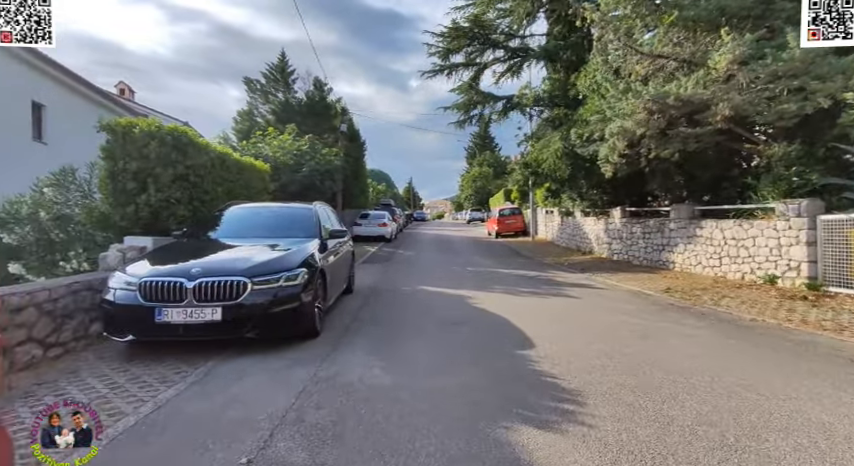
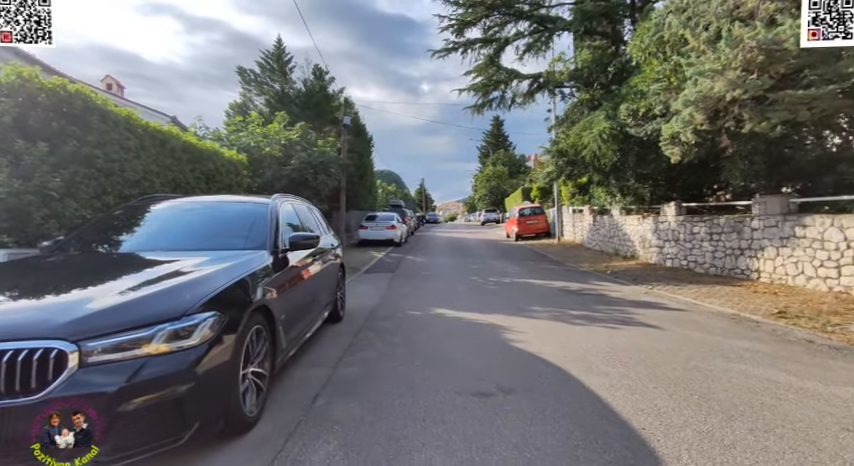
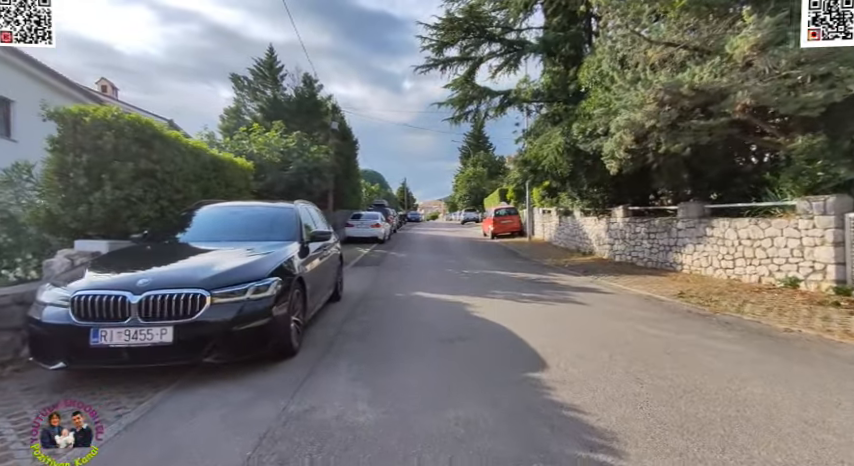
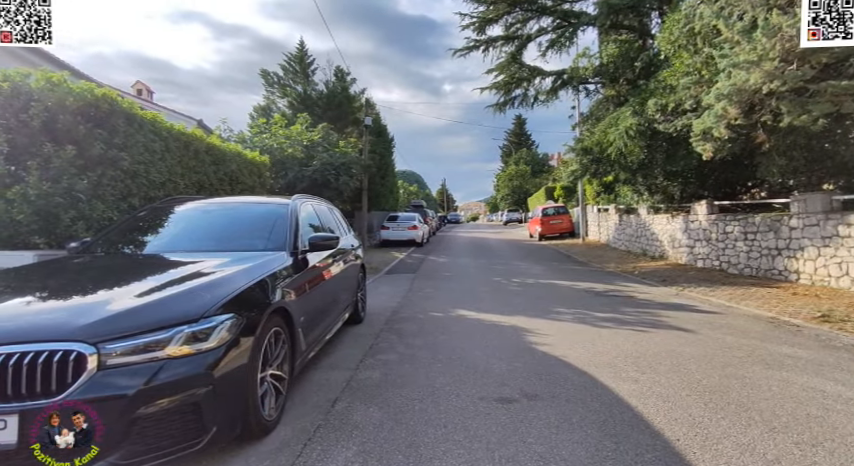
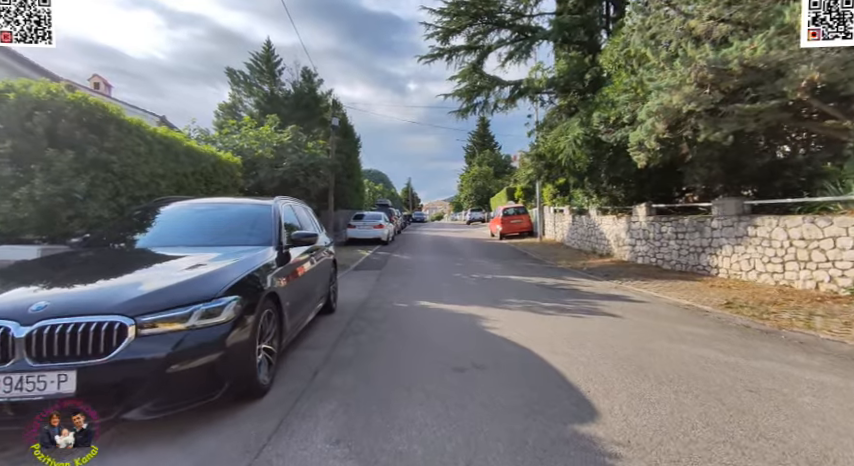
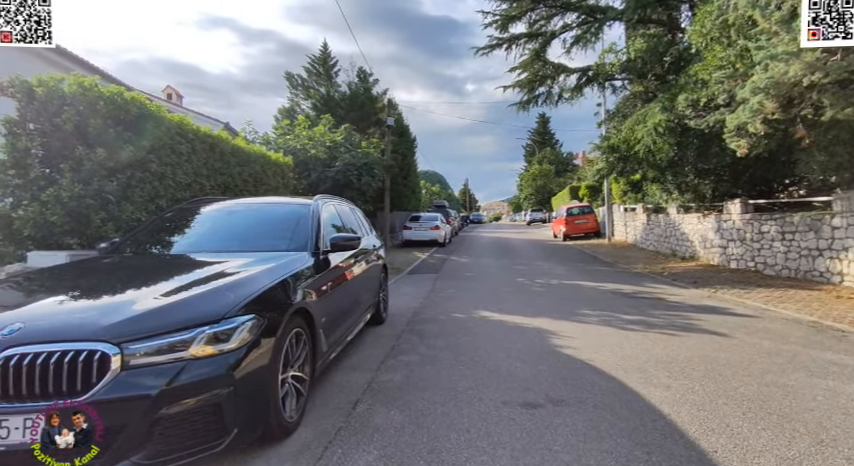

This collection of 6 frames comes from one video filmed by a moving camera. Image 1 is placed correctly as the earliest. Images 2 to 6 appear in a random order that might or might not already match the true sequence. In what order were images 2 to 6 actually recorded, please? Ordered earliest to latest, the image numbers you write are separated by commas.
3, 5, 2, 4, 6
